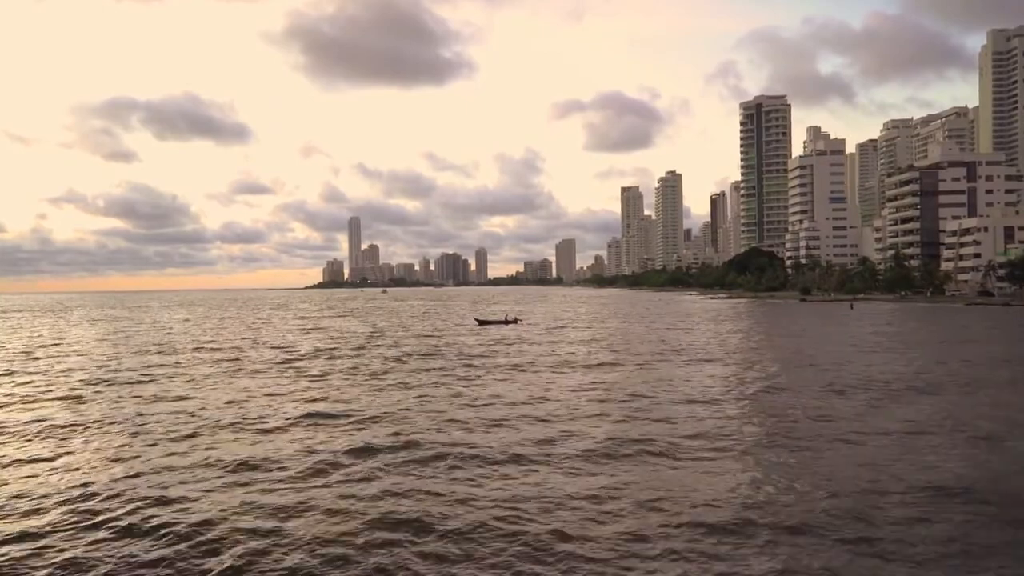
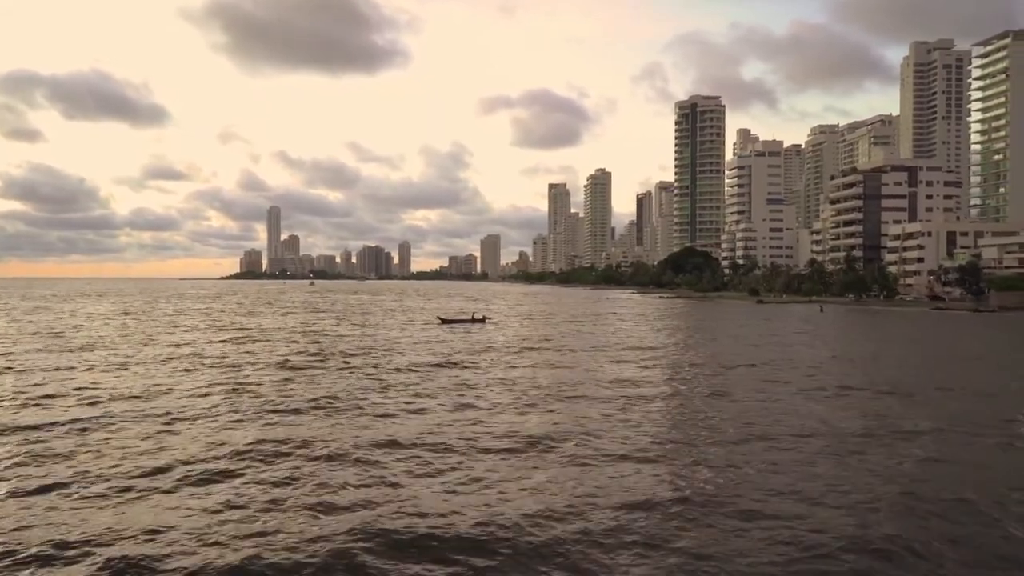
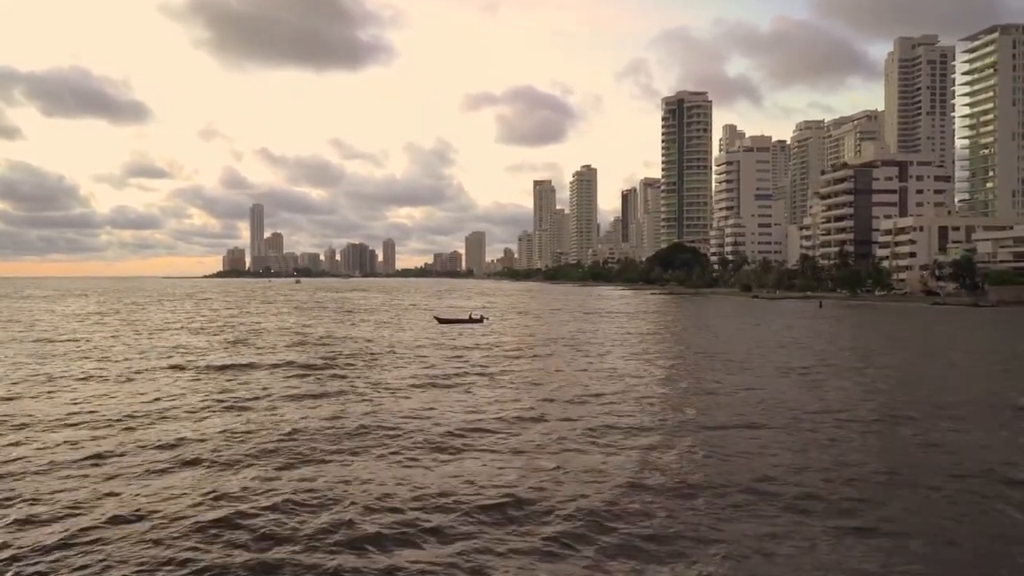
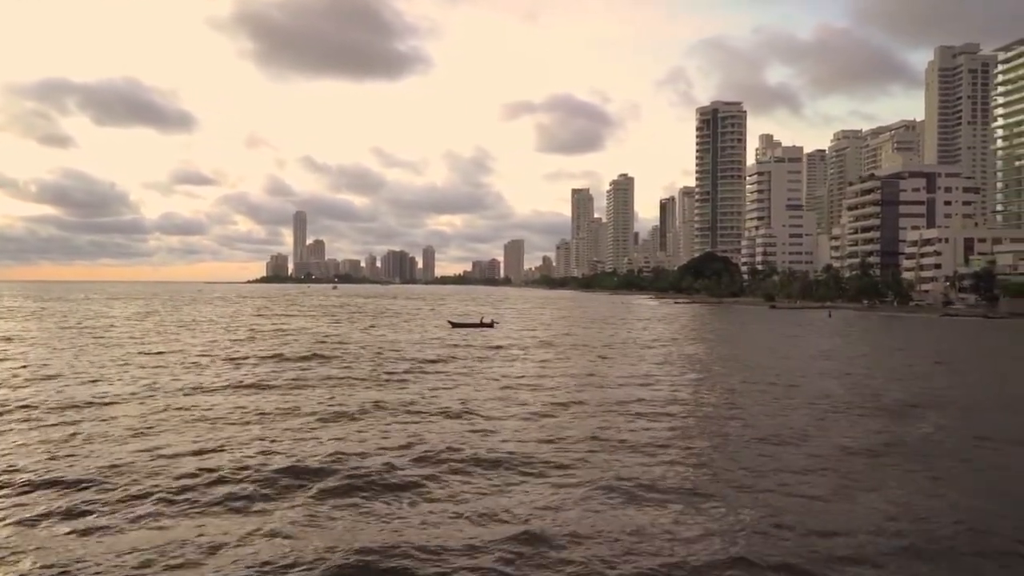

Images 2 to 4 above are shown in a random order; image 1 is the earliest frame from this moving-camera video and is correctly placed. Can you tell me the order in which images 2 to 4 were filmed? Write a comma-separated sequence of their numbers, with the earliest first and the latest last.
4, 2, 3
